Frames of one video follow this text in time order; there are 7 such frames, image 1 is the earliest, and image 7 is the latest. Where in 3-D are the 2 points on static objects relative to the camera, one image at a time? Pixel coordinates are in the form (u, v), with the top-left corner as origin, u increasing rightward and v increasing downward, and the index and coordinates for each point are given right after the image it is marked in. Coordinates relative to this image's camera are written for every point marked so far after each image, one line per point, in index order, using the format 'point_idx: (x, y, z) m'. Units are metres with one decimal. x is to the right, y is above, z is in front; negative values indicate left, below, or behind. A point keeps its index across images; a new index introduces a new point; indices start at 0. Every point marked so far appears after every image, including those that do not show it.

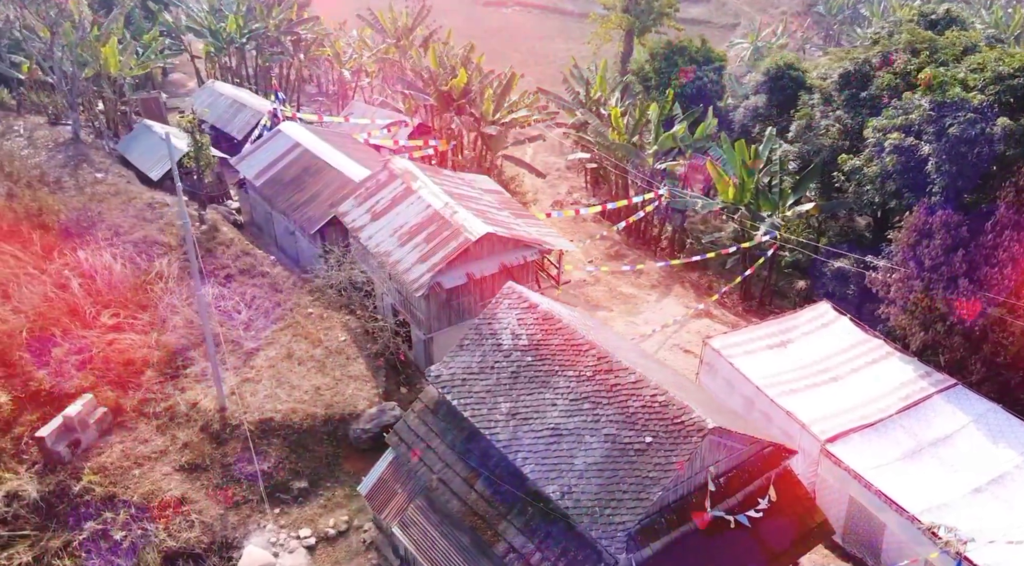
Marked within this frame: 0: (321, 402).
0: (-4.2, -2.7, +19.3) m
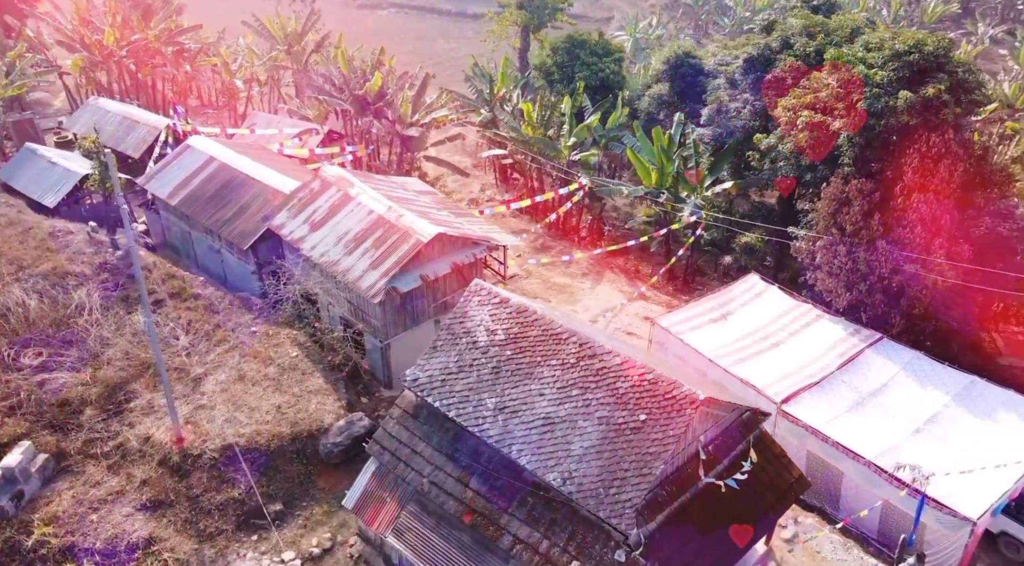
0: (-4.9, -3.1, +18.8) m
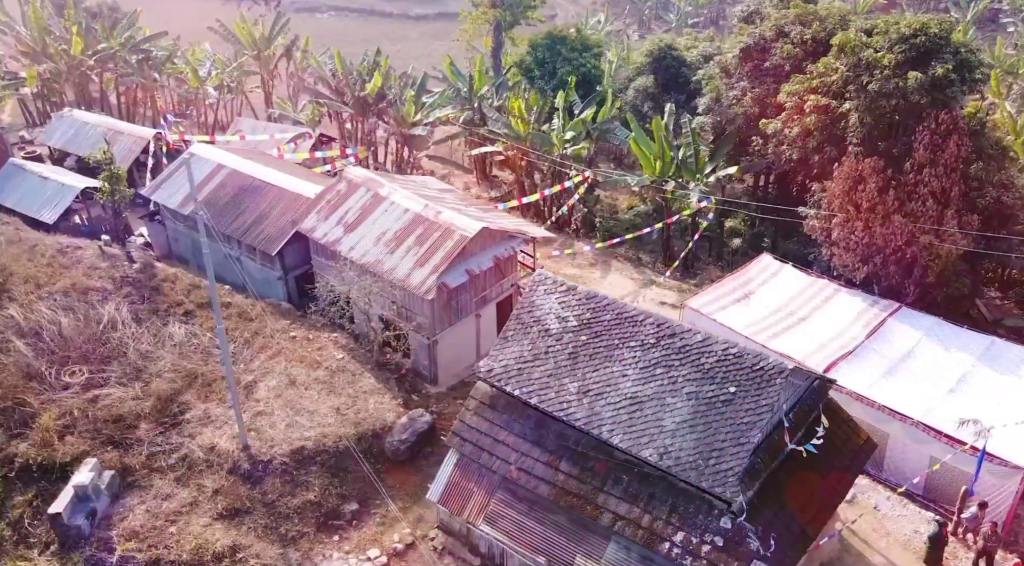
0: (-3.6, -3.1, +18.8) m
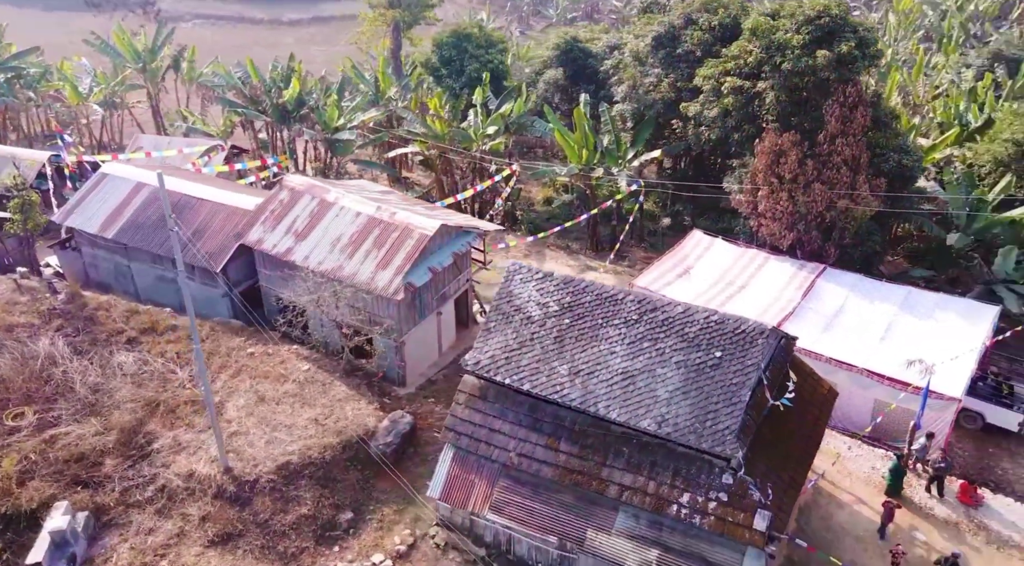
0: (-4.0, -3.2, +18.5) m
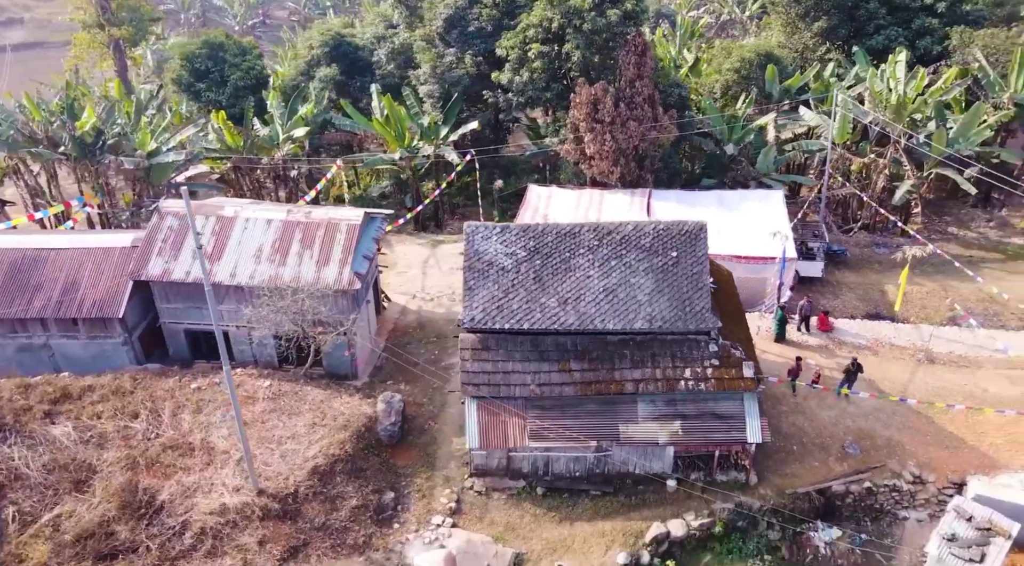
0: (-3.9, -3.2, +18.7) m
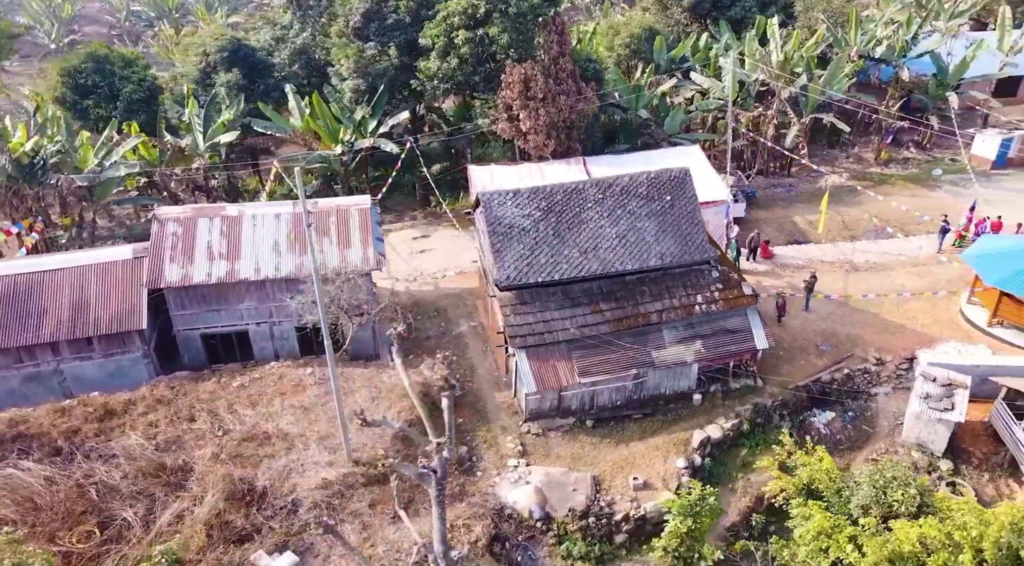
0: (-2.7, -2.6, +19.6) m
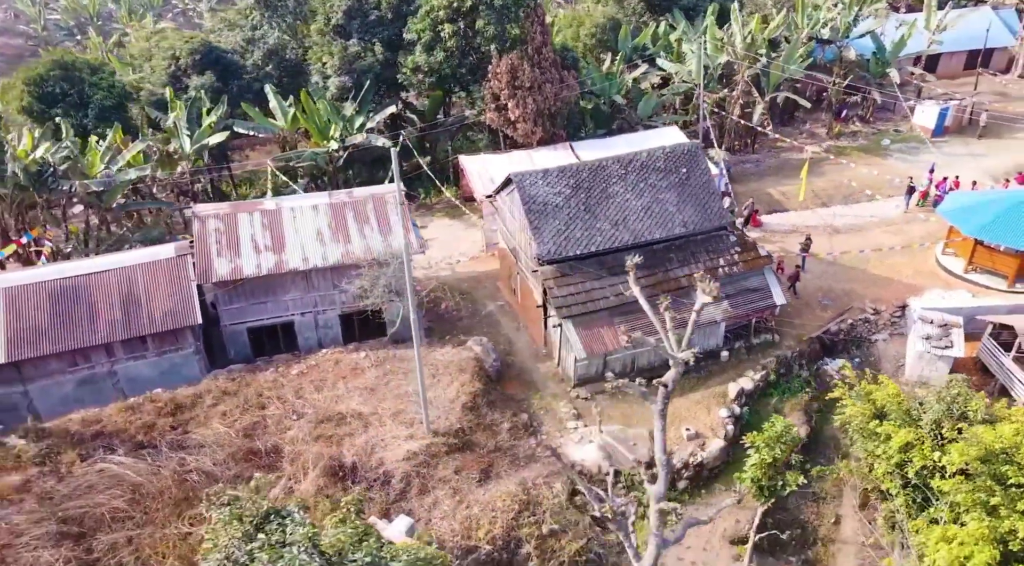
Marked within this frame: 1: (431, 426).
0: (-1.4, -2.1, +20.4) m
1: (-1.7, -3.1, +18.7) m
